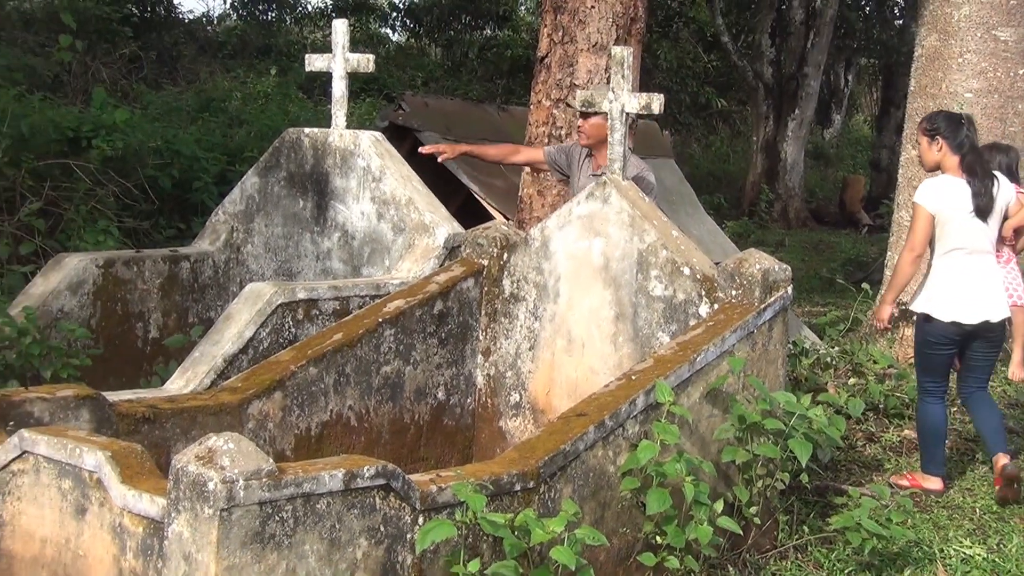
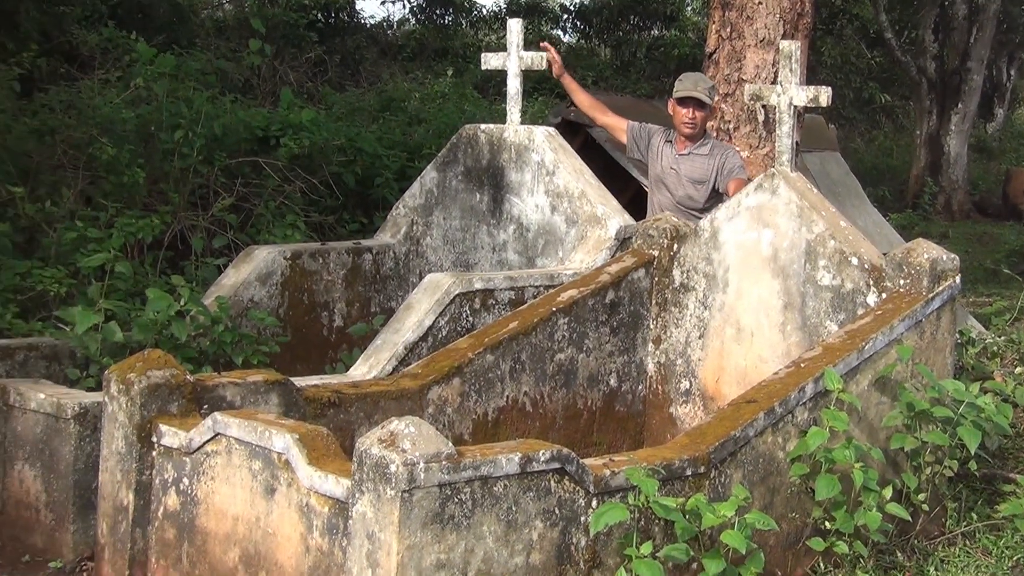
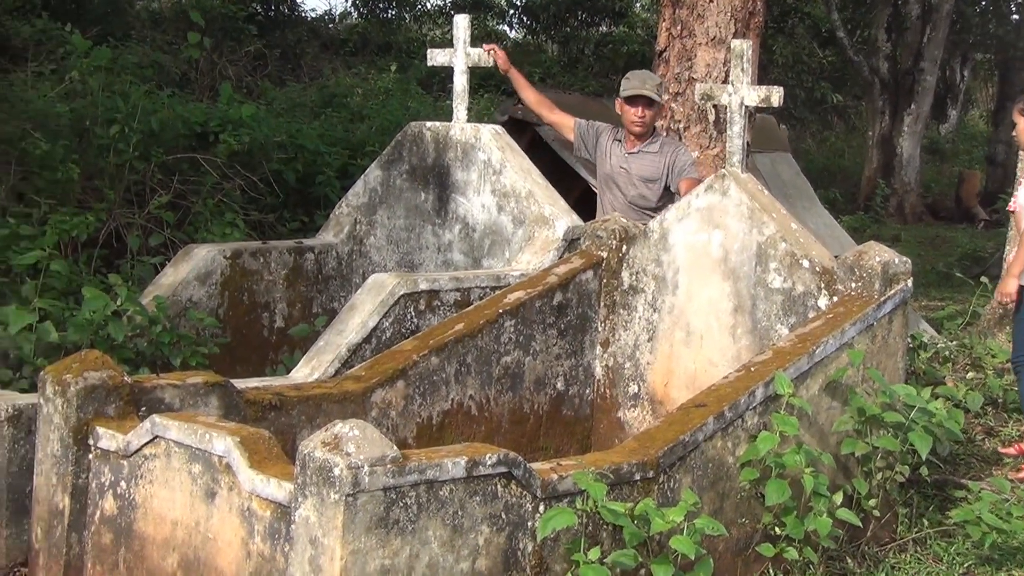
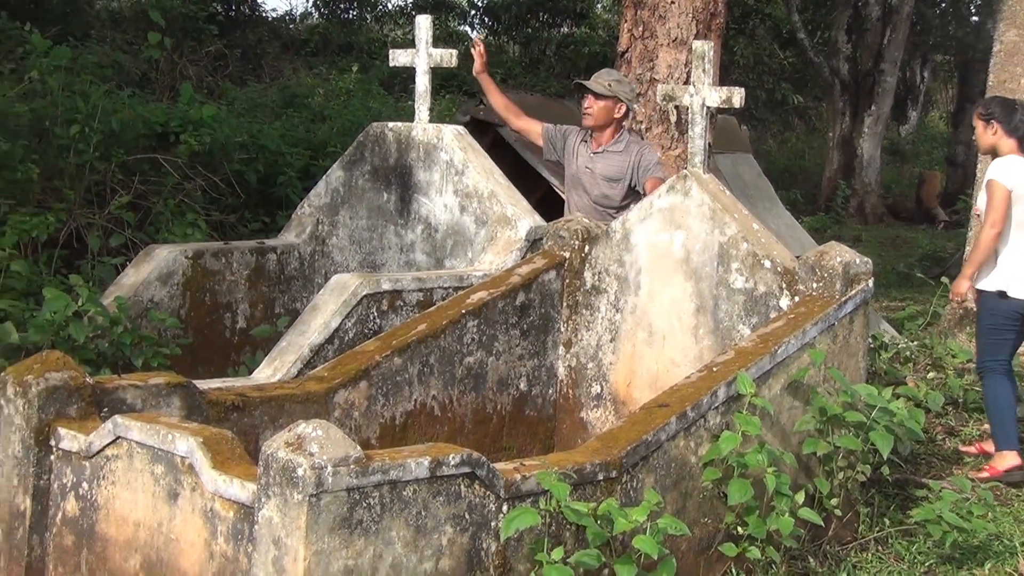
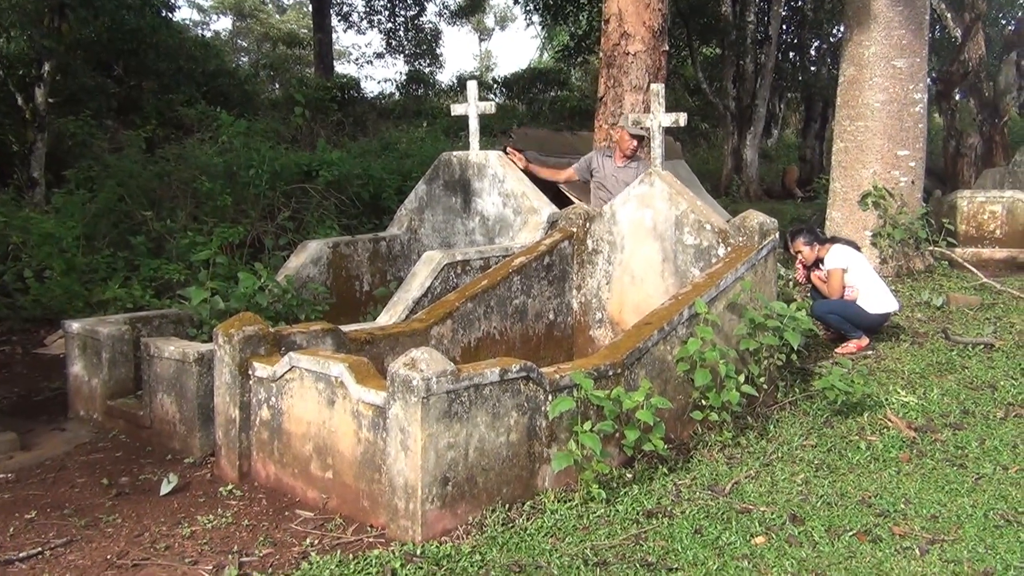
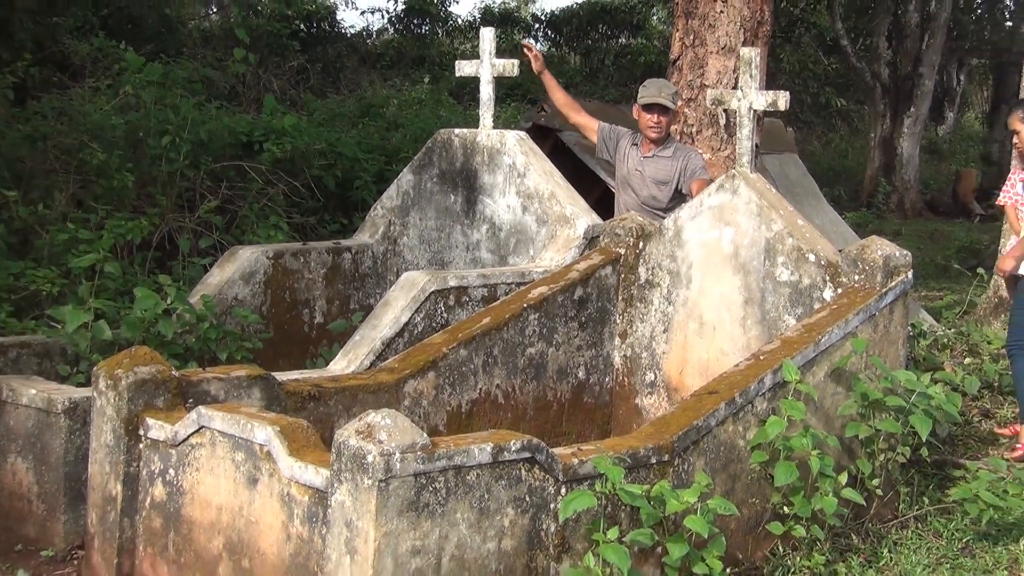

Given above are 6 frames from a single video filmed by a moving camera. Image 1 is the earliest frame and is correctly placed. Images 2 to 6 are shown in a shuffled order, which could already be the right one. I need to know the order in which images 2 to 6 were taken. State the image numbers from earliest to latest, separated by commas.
4, 3, 2, 6, 5
